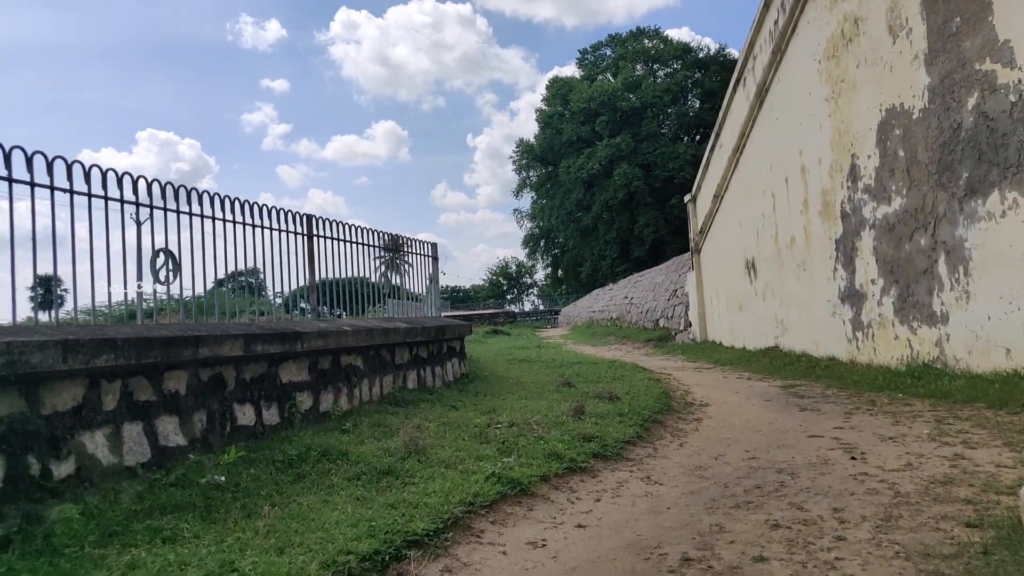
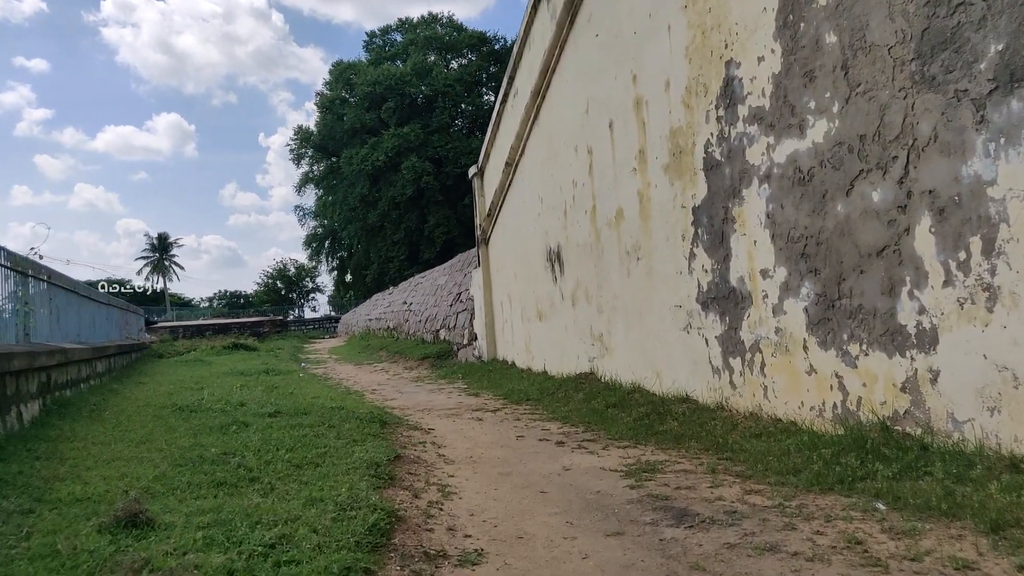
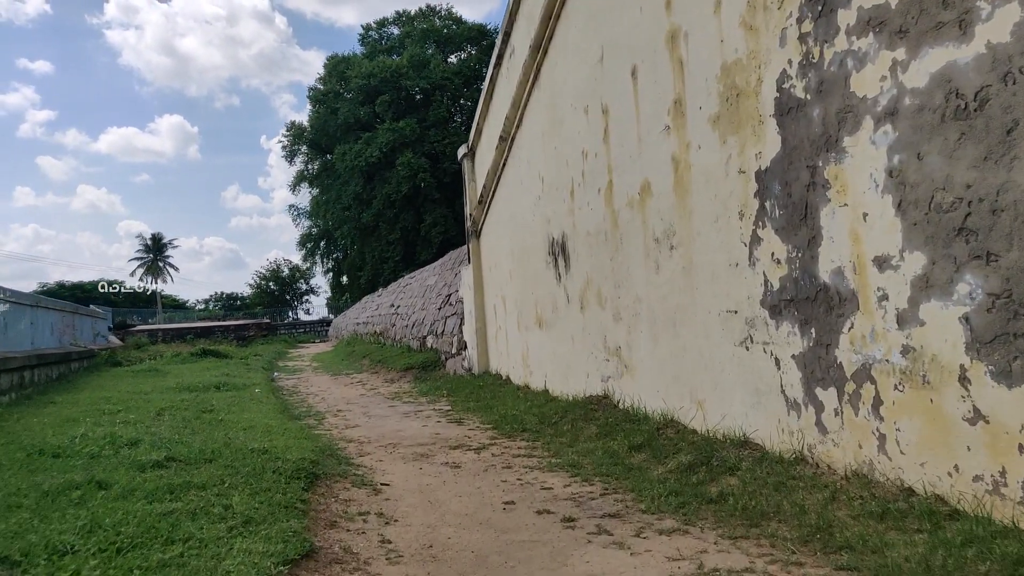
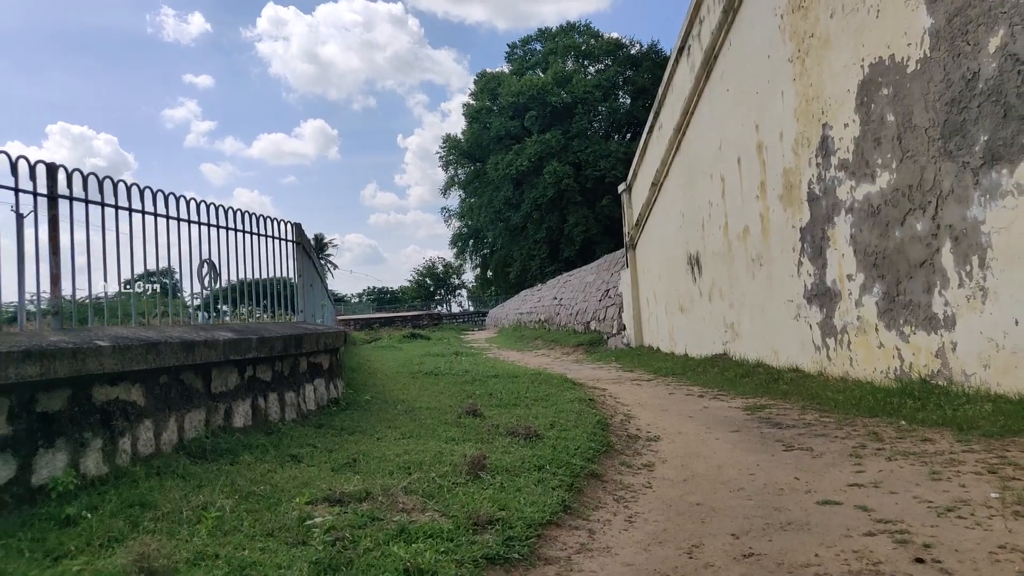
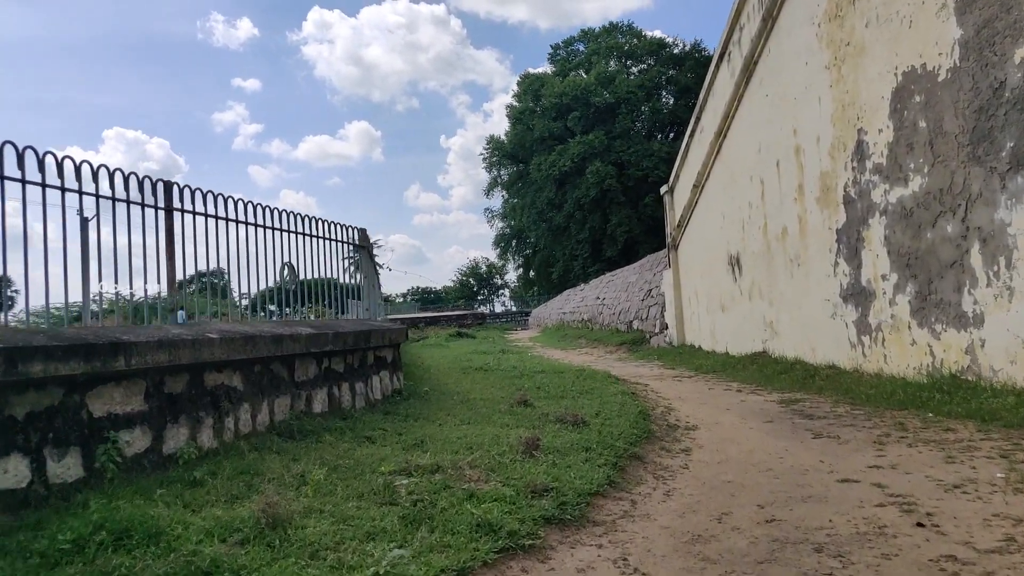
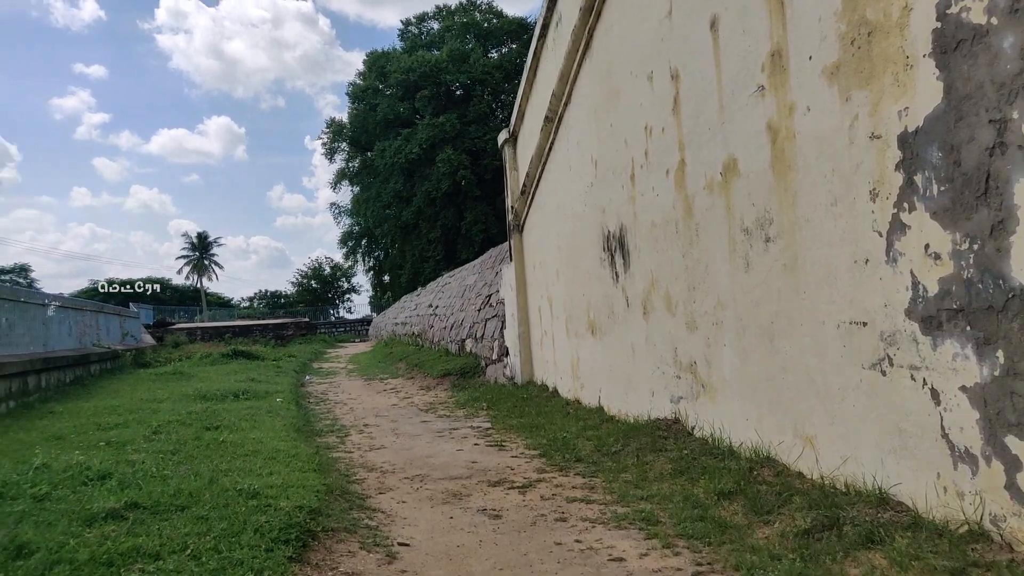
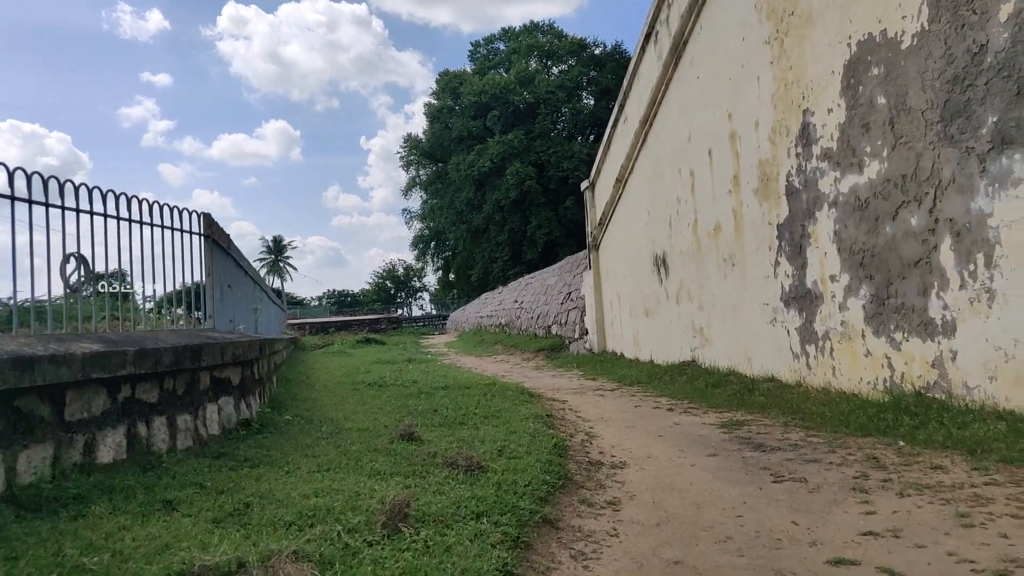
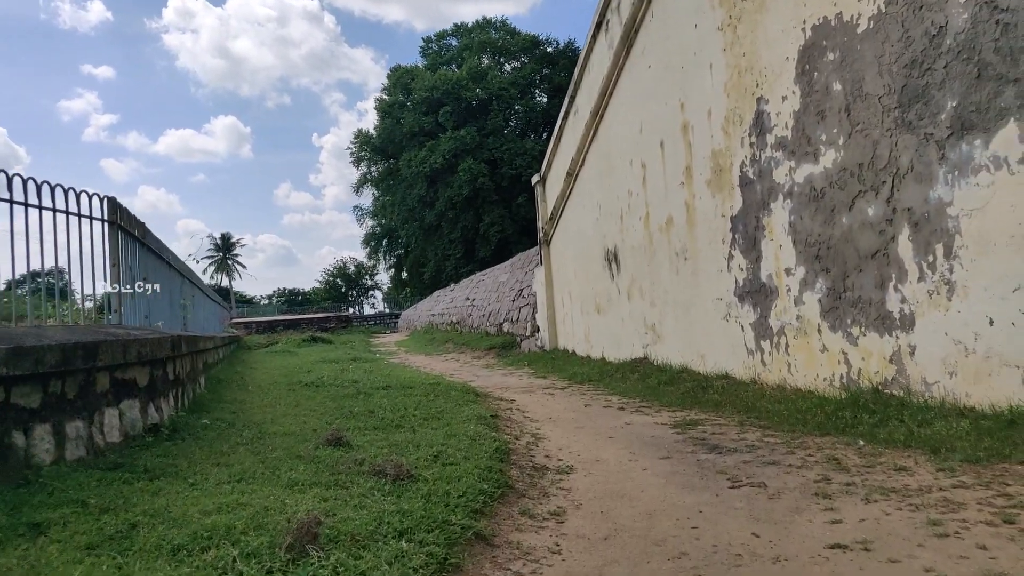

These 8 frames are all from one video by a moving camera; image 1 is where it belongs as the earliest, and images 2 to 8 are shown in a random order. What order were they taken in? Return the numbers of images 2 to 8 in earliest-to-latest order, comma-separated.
5, 4, 7, 8, 2, 3, 6
